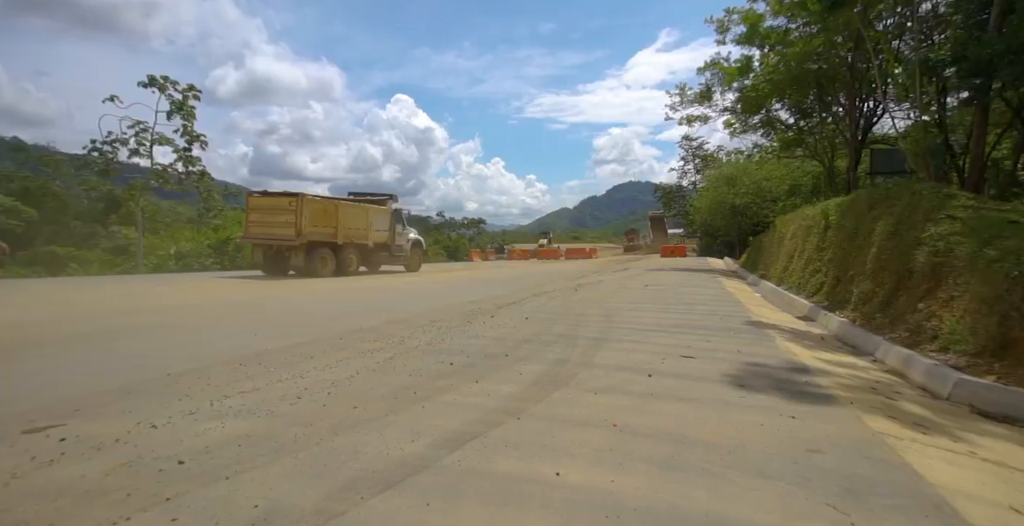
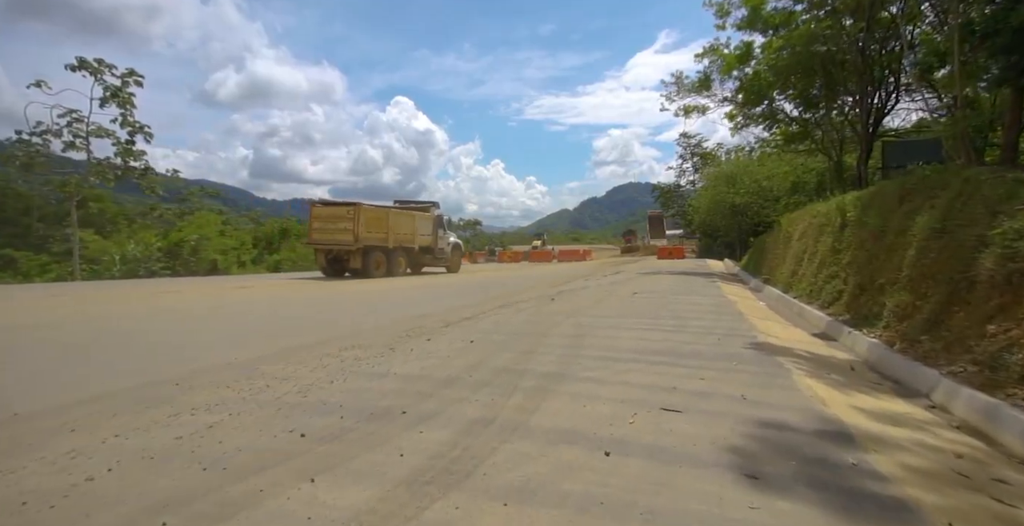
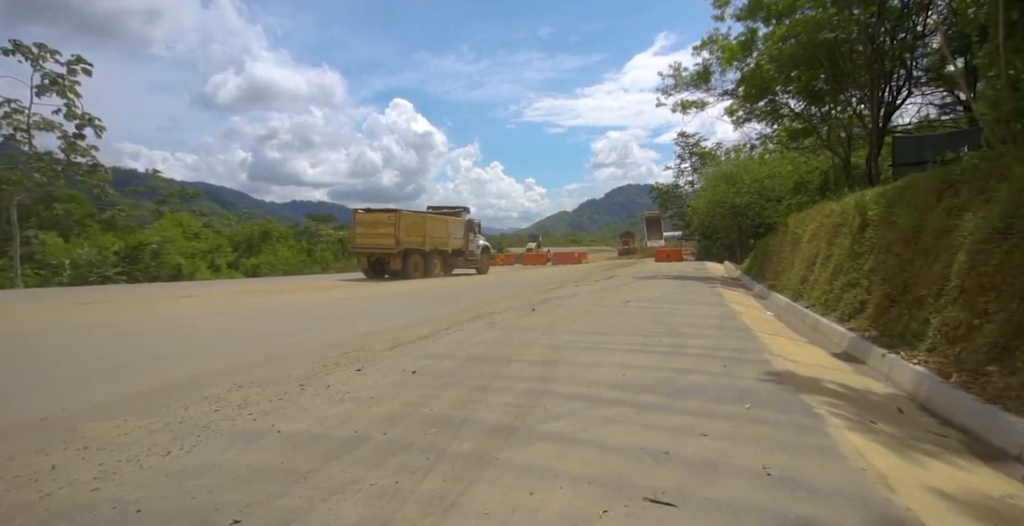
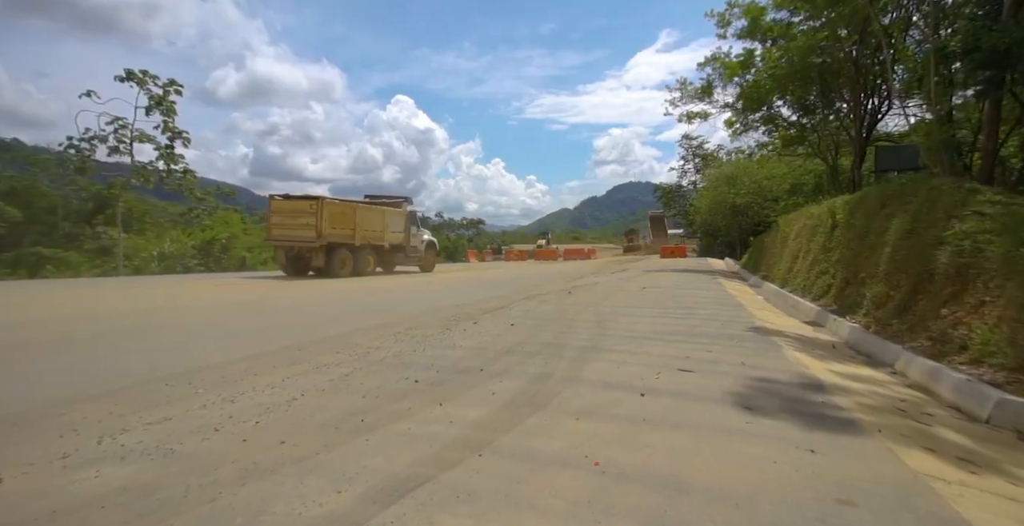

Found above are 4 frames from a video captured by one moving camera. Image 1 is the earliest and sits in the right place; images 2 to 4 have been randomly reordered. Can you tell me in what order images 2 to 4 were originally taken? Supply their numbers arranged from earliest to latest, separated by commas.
4, 2, 3
